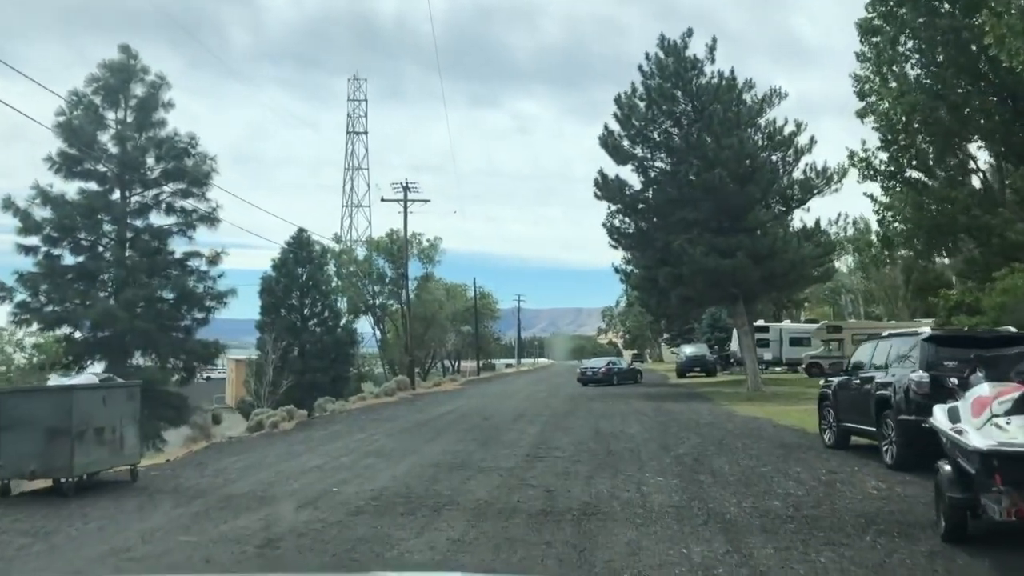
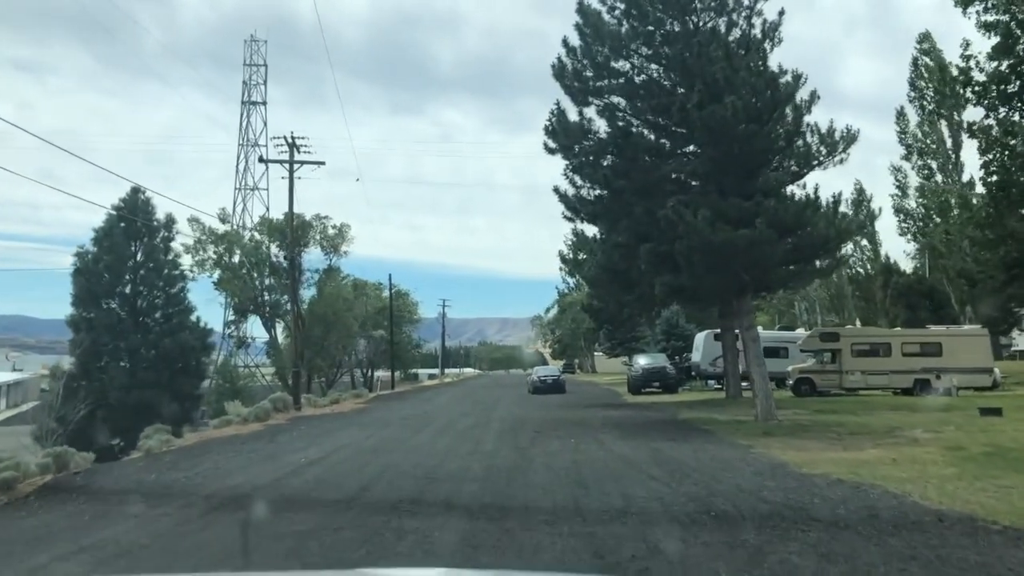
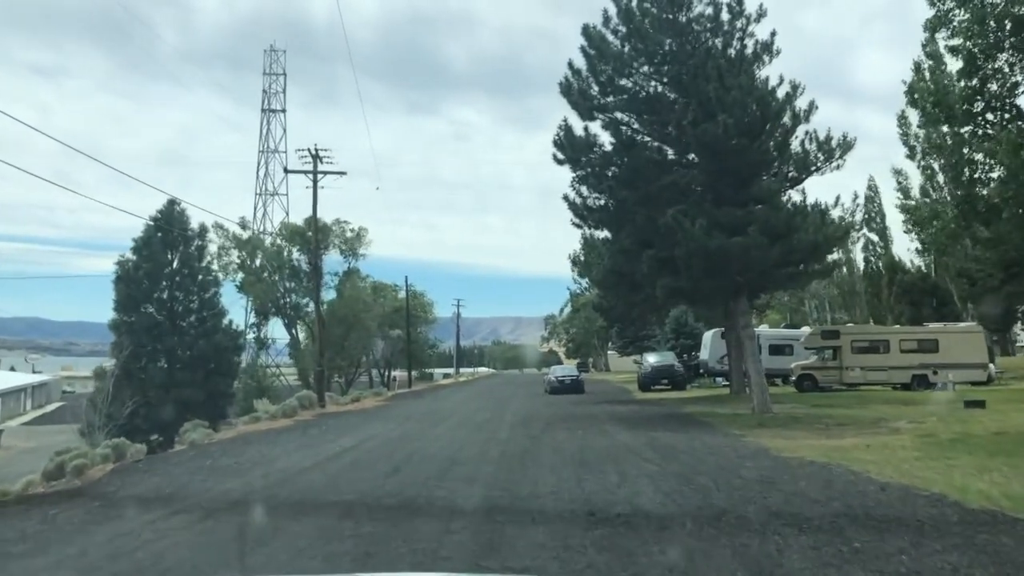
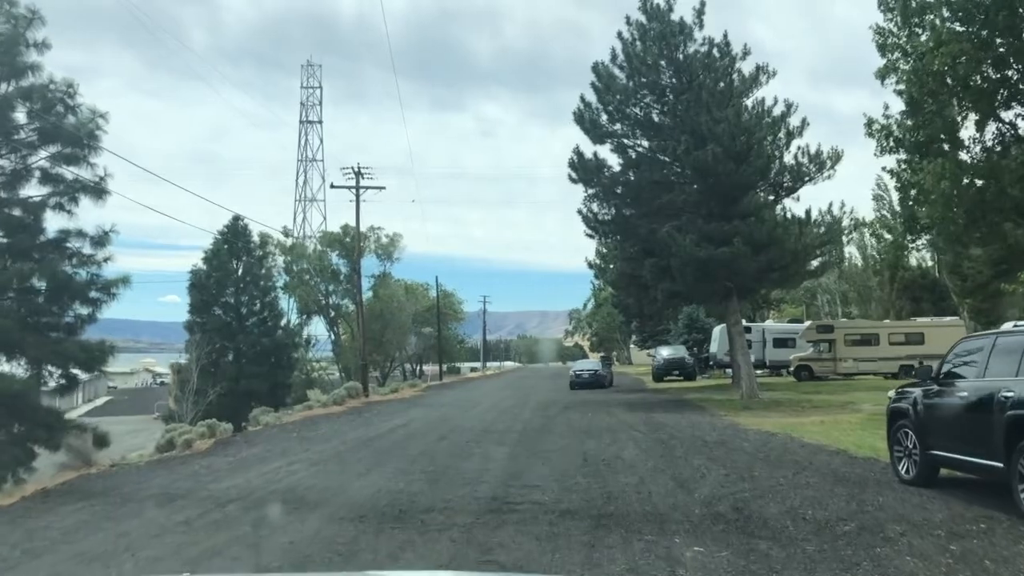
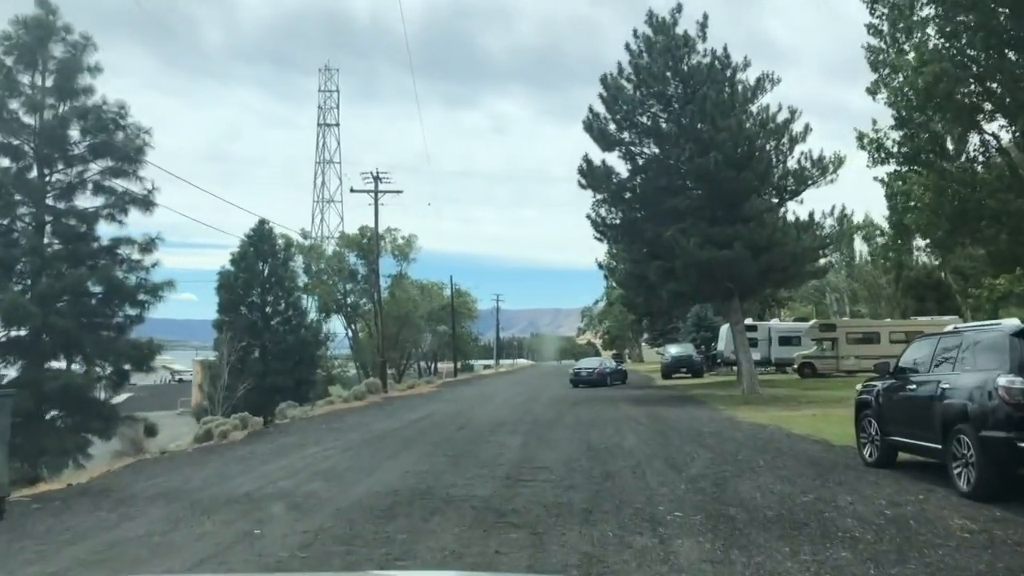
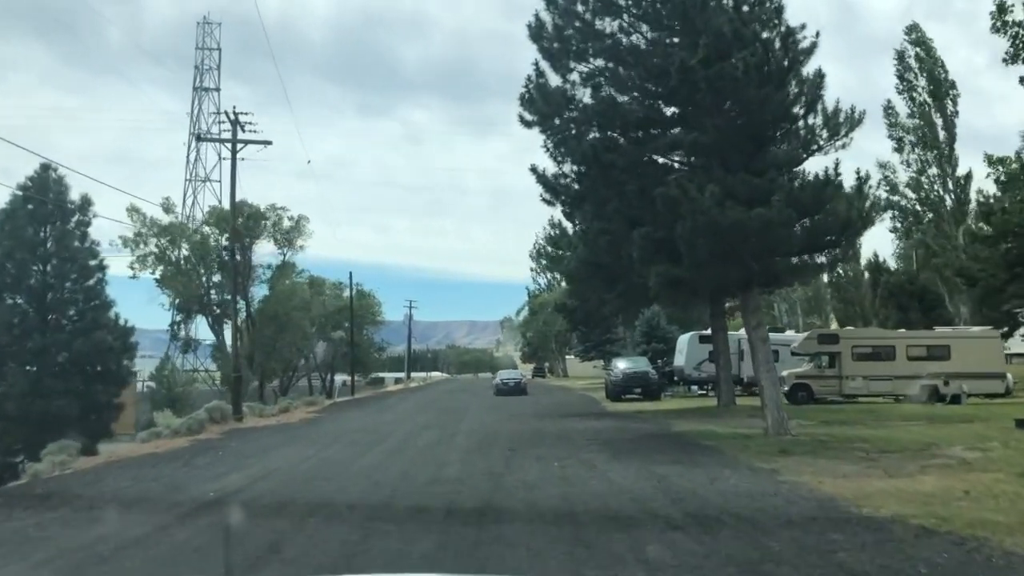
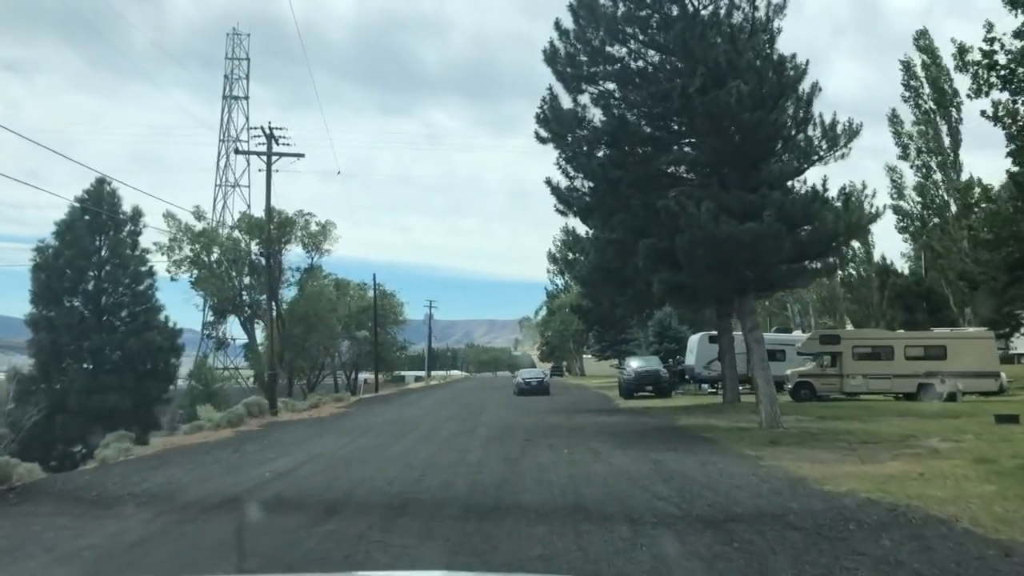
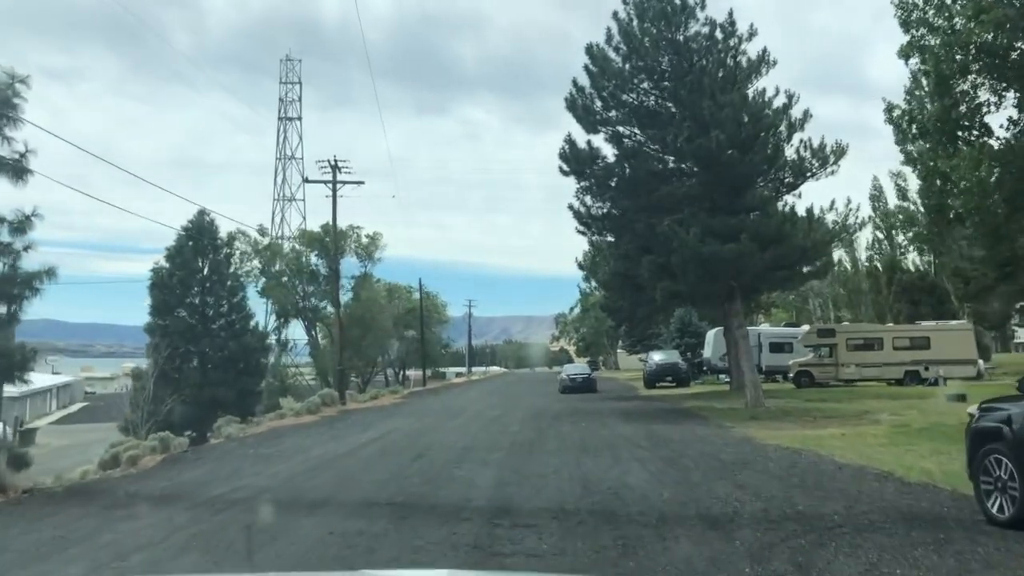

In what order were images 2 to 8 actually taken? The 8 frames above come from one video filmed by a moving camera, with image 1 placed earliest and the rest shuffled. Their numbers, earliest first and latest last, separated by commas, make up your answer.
5, 4, 8, 3, 2, 7, 6
